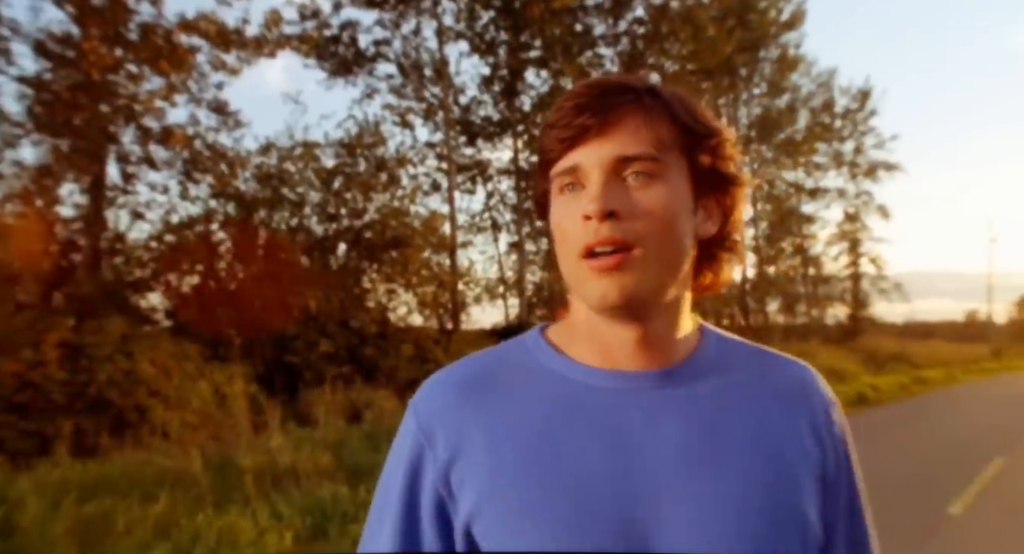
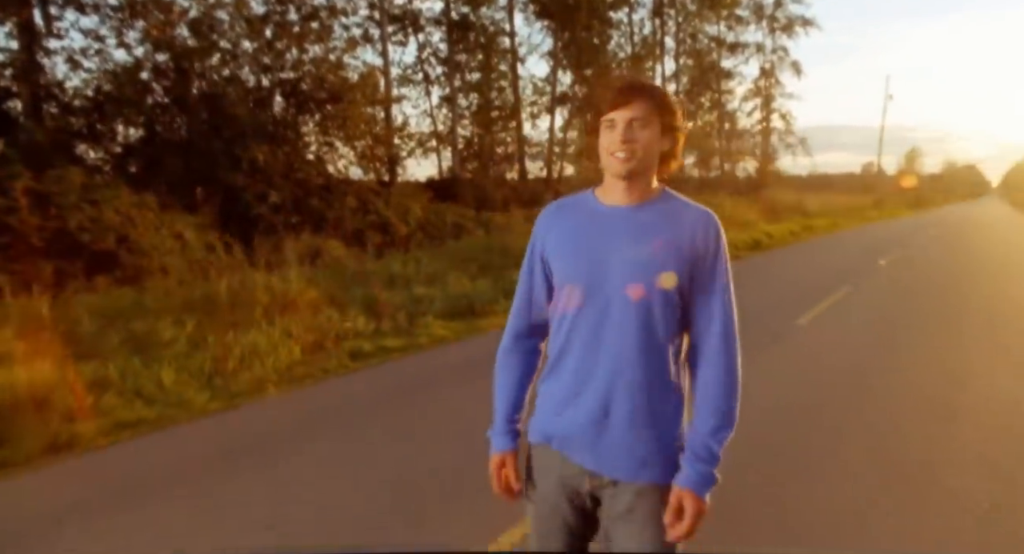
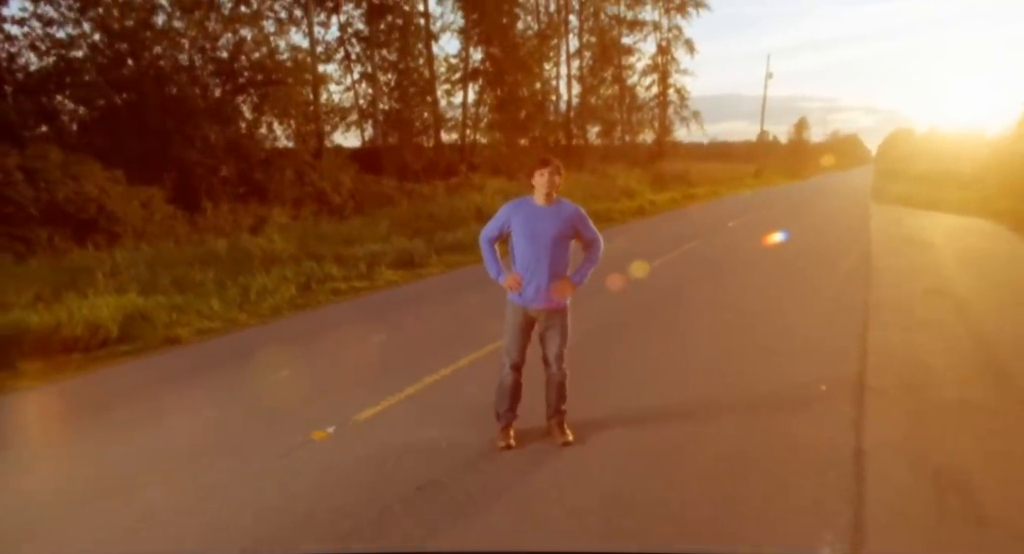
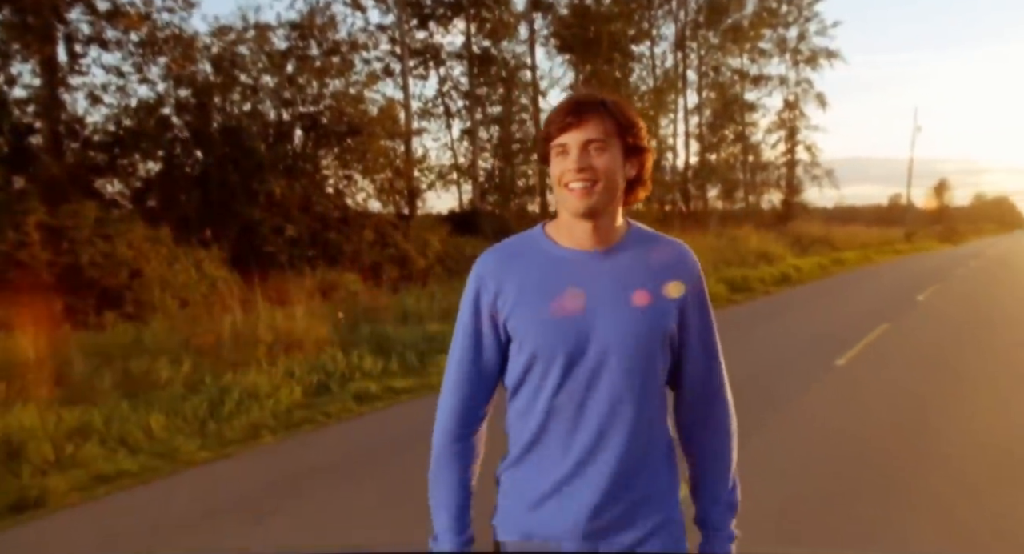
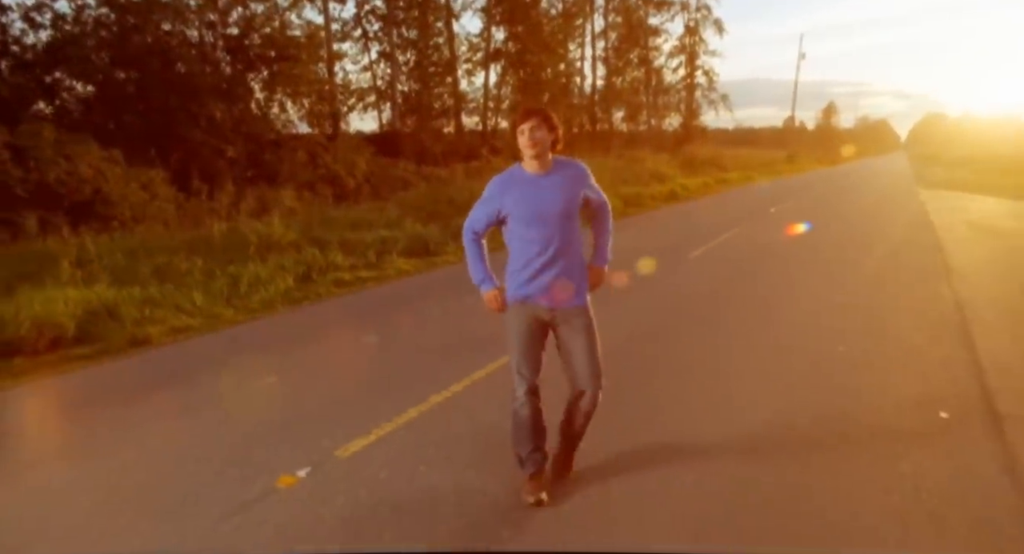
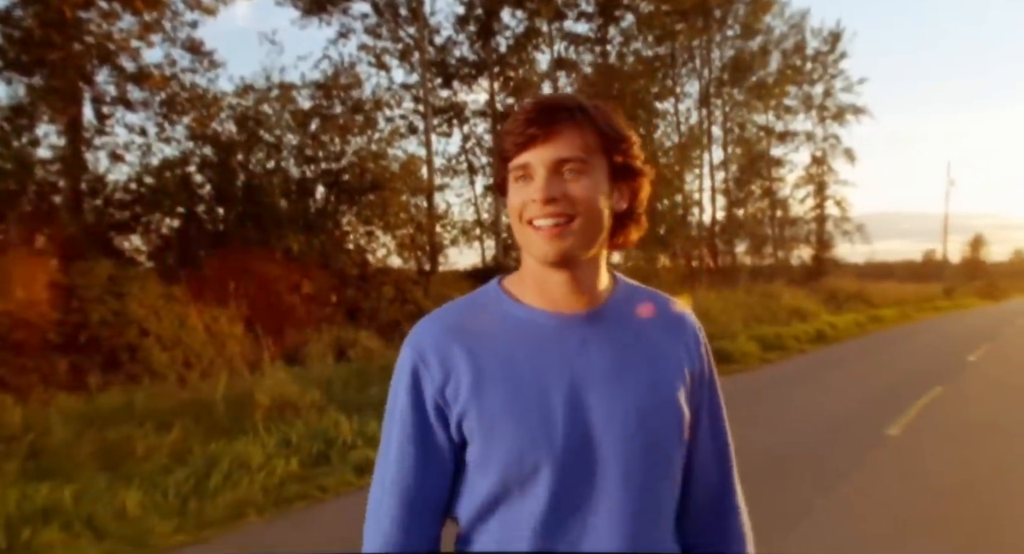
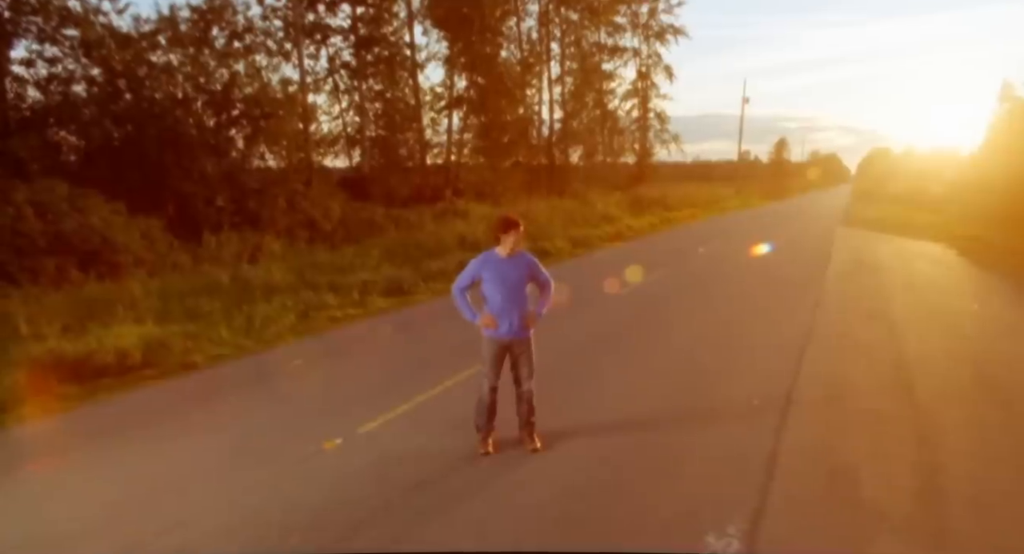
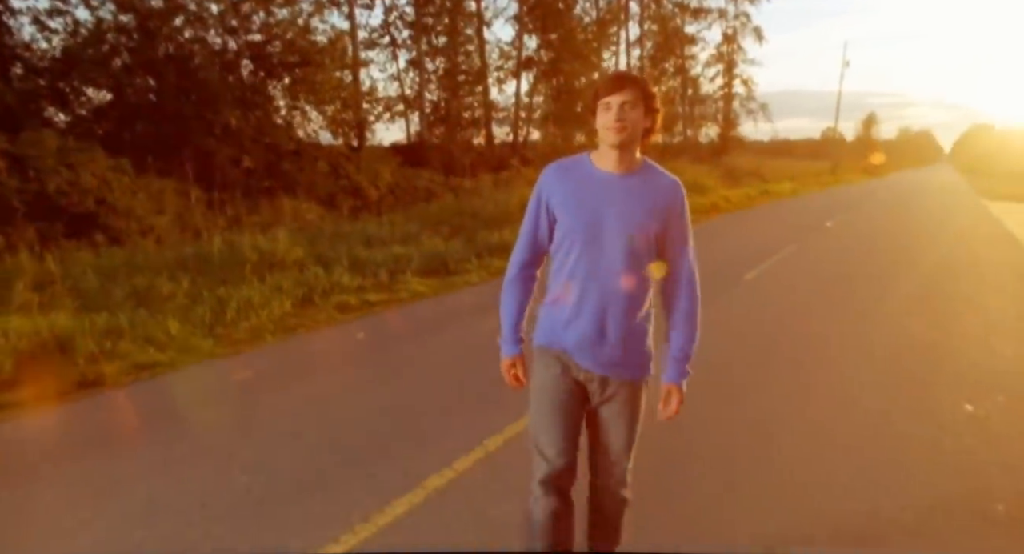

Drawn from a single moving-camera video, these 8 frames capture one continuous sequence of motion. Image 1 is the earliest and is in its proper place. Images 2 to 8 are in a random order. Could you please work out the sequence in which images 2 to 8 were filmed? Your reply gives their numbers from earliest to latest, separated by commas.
6, 4, 2, 8, 5, 3, 7
